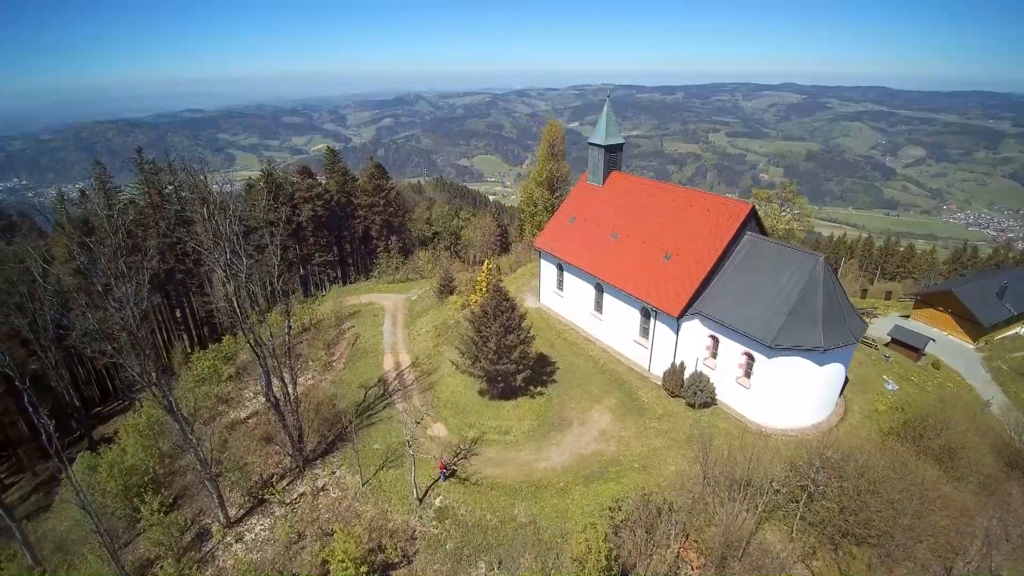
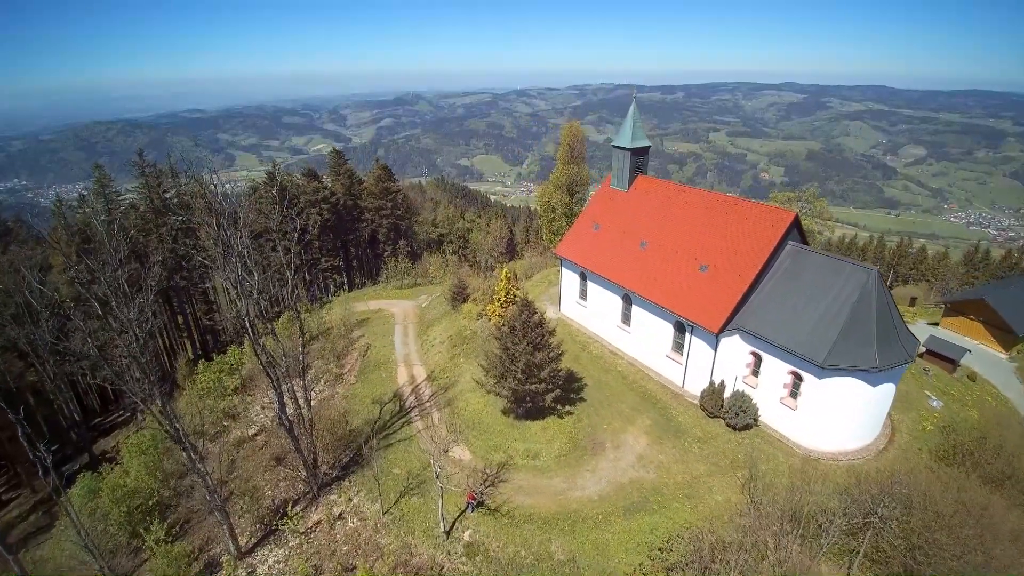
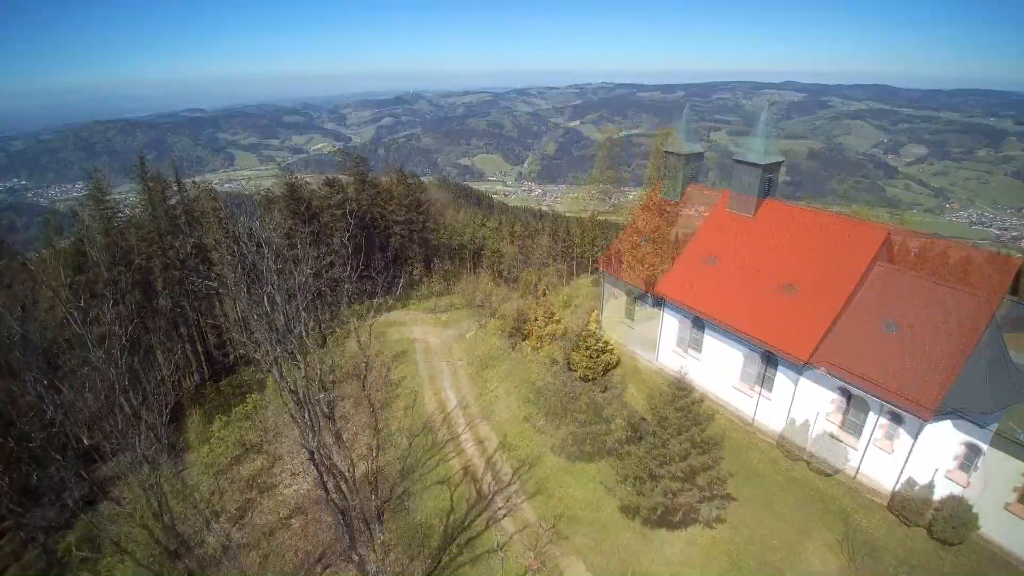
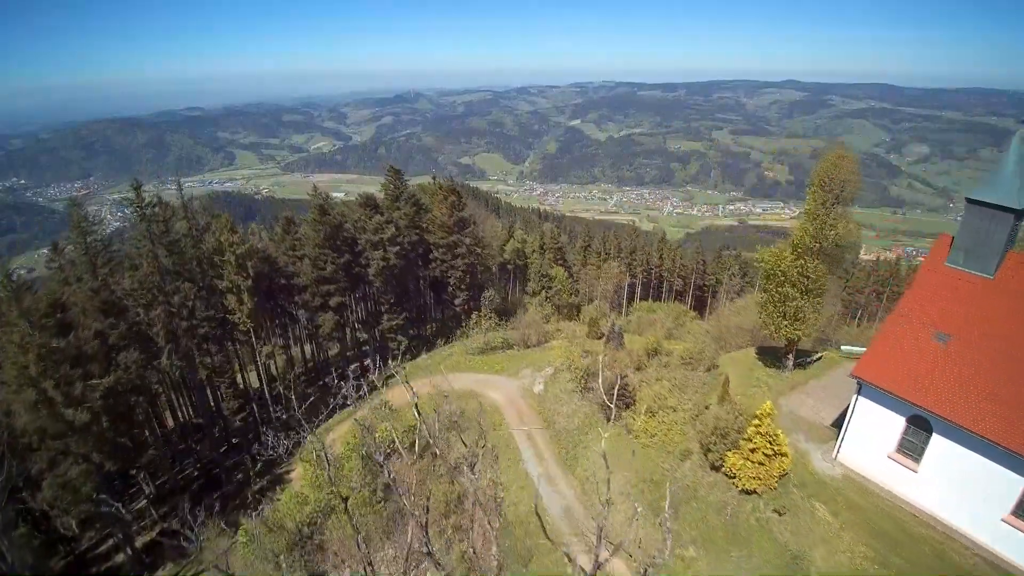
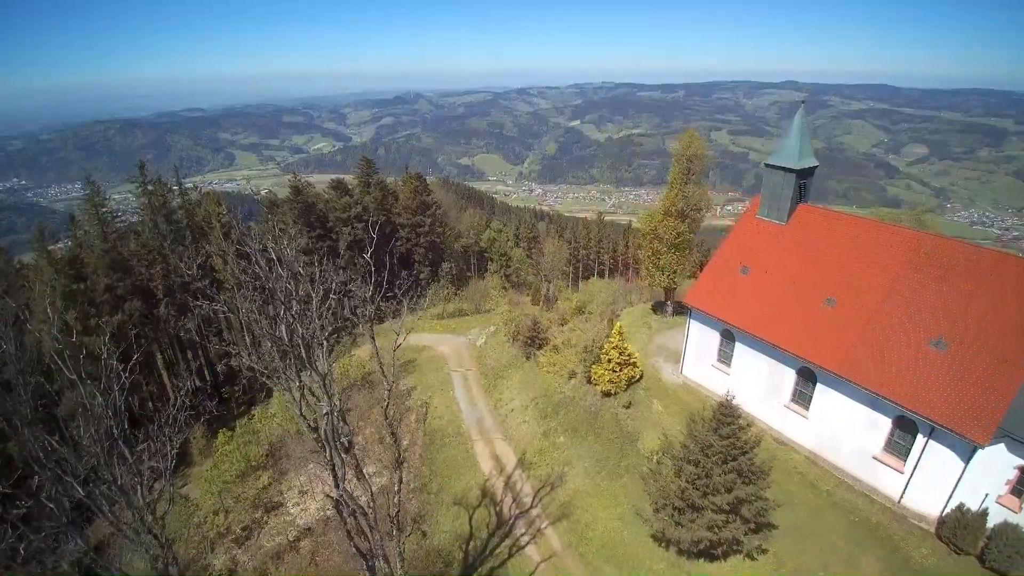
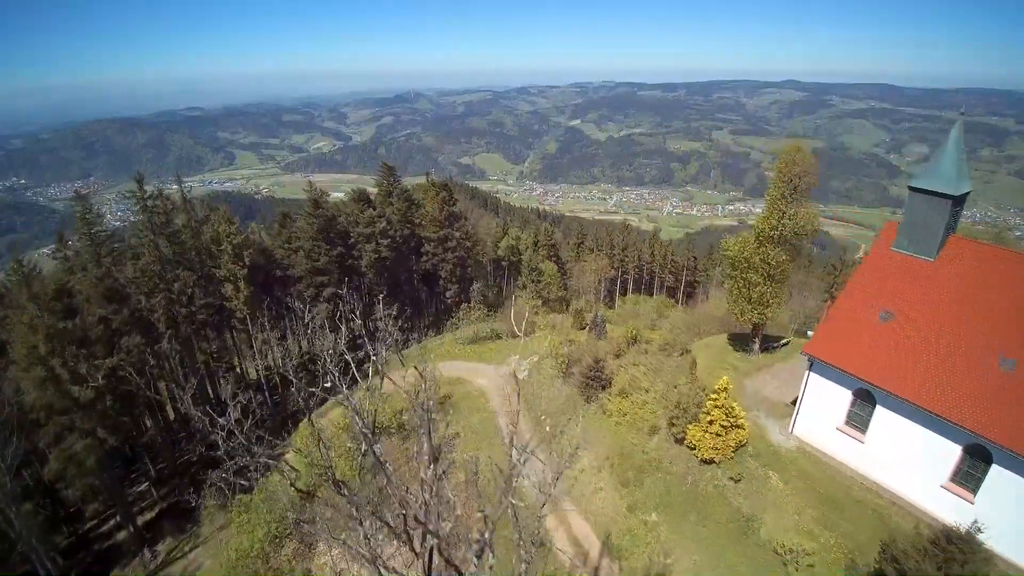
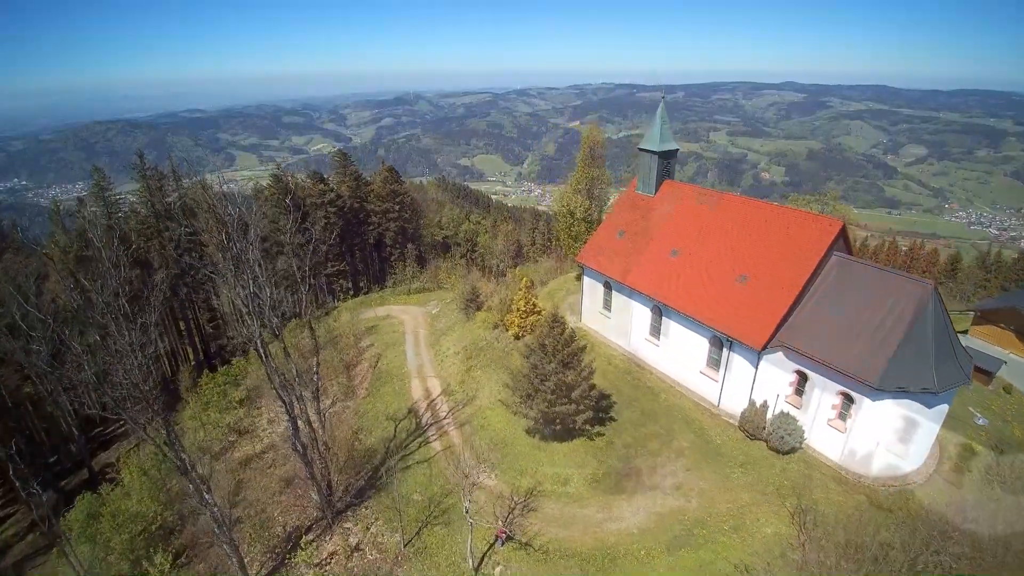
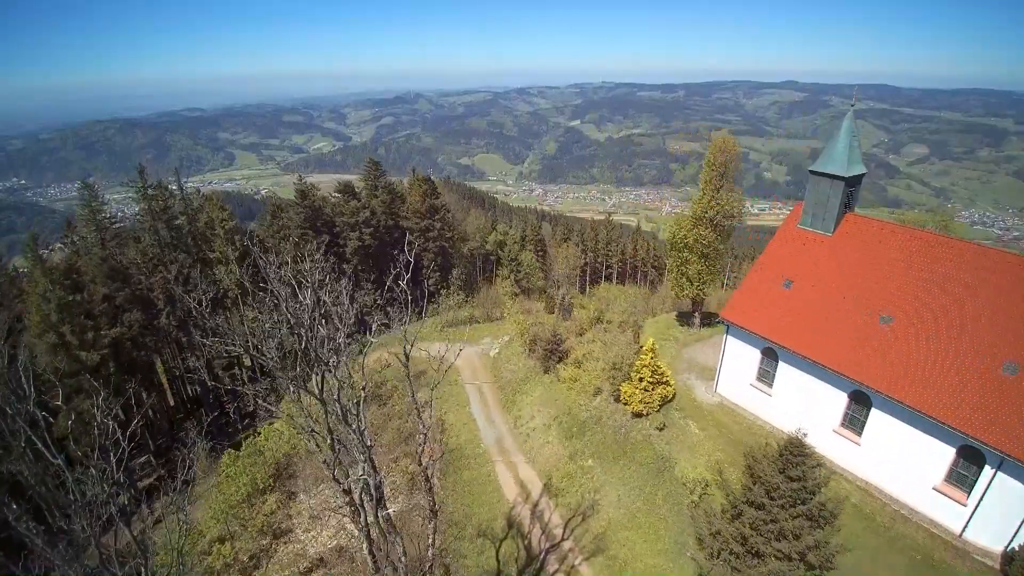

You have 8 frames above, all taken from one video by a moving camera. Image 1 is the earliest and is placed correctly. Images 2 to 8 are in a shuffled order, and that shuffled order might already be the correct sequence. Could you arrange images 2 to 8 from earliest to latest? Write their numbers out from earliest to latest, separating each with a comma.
2, 7, 3, 5, 8, 6, 4
